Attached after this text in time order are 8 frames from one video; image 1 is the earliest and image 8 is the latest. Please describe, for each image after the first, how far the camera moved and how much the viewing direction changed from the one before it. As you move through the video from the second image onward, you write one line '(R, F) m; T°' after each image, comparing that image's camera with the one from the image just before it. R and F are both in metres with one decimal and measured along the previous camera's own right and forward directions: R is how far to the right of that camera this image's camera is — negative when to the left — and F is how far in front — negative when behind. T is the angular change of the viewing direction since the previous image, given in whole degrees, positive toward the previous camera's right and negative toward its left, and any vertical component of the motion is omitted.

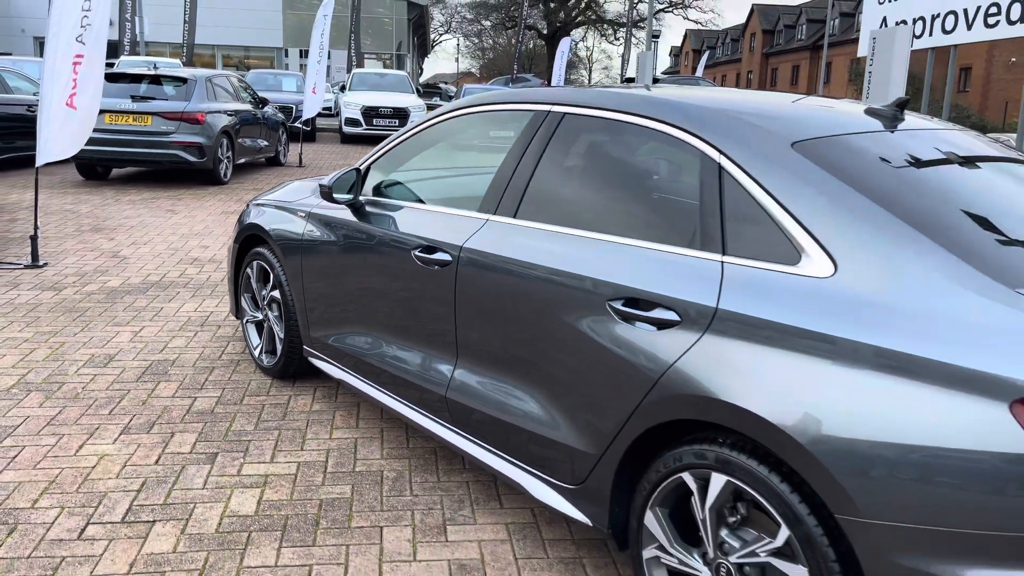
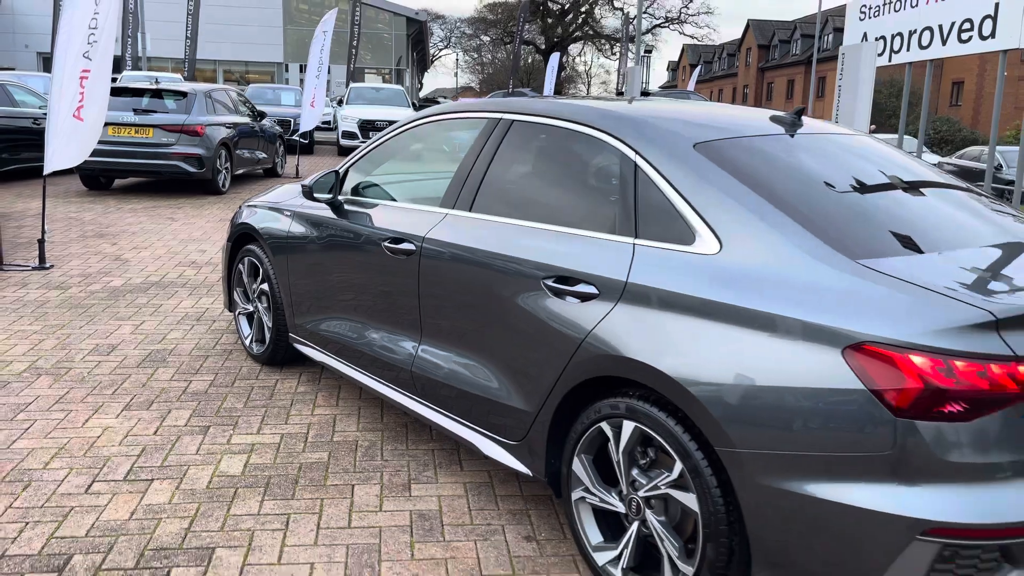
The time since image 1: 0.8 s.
(+0.2, -0.4) m; 0°
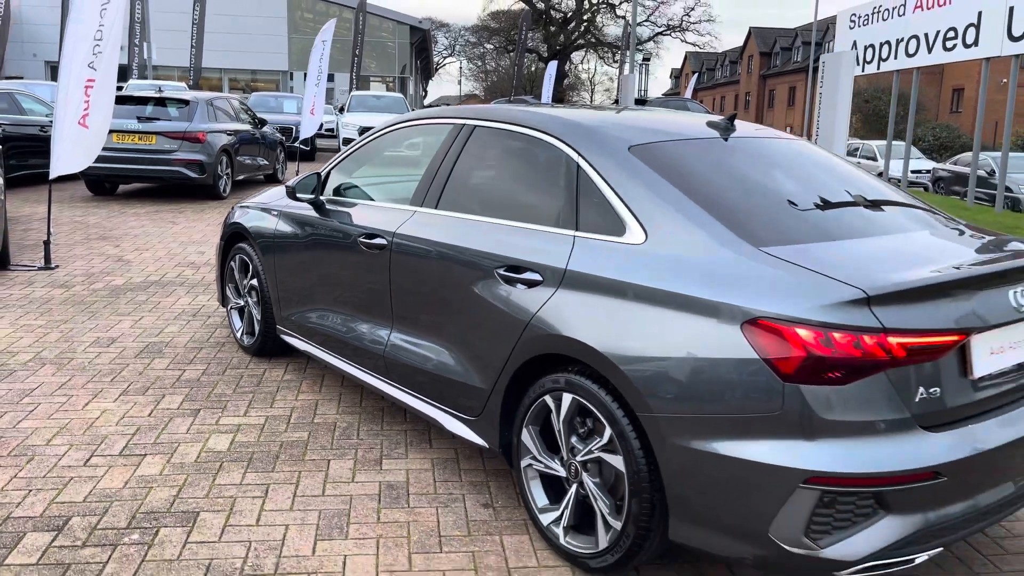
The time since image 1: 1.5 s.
(+0.2, -0.3) m; 0°
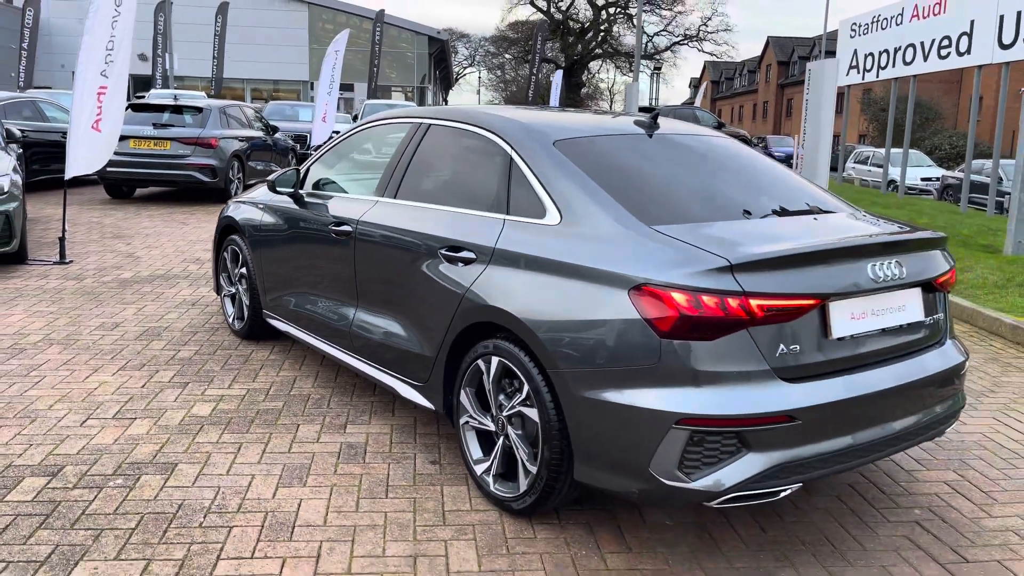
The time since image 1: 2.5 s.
(+0.3, -0.4) m; -1°
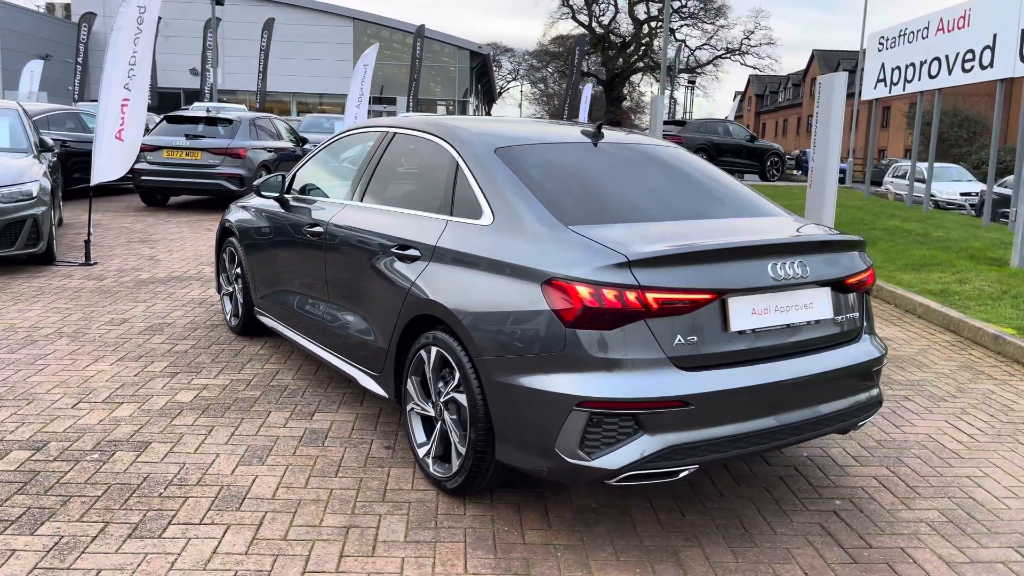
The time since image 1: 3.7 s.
(+0.4, -0.2) m; -3°
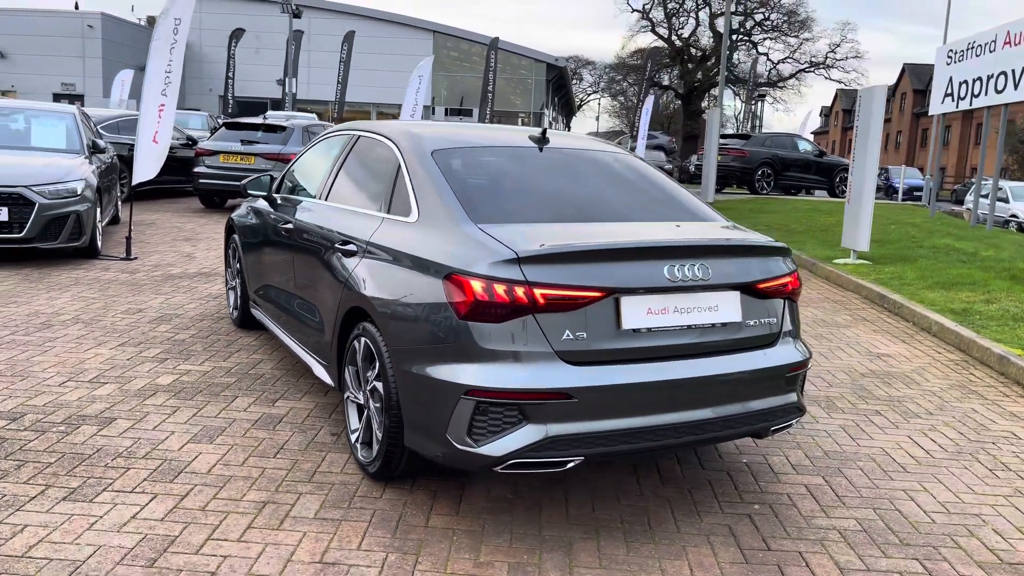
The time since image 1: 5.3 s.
(+0.6, -0.1) m; -5°
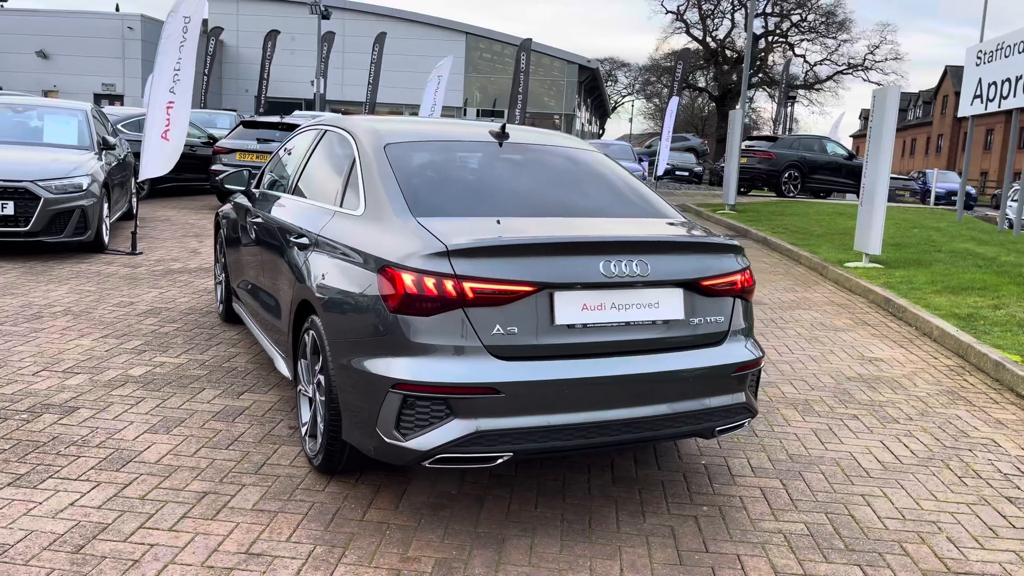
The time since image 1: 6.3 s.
(+0.4, 0.0) m; -2°
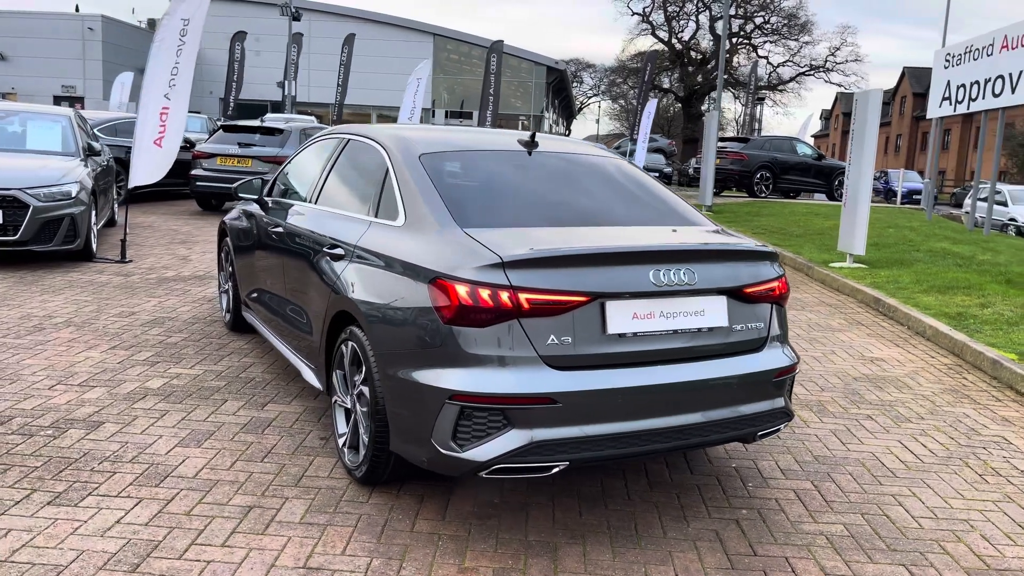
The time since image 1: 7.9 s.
(-0.3, 0.0) m; +2°
